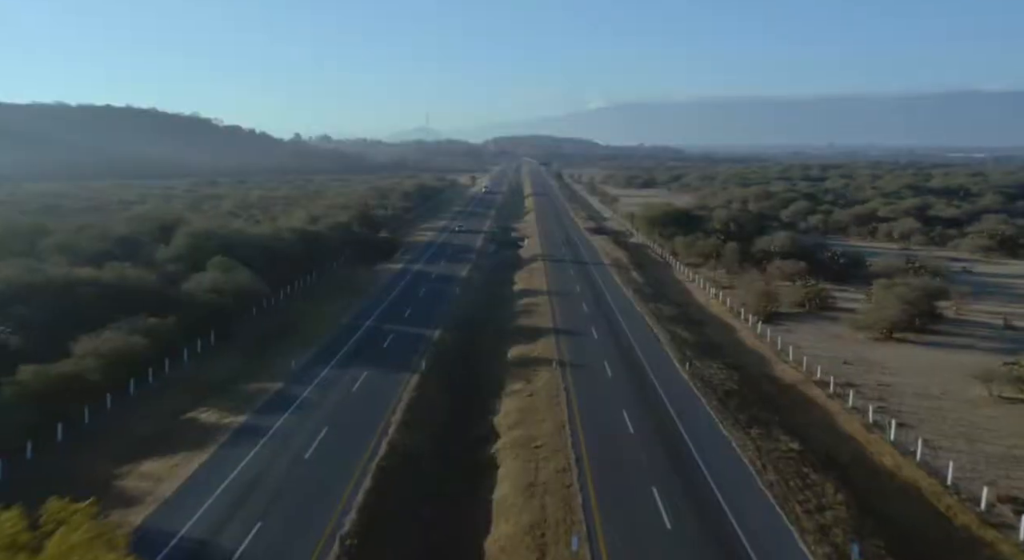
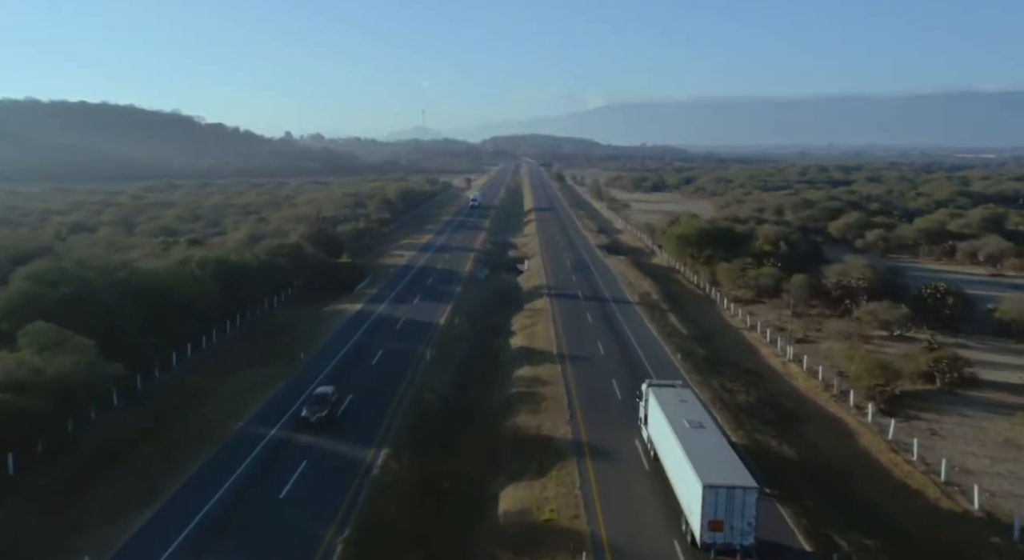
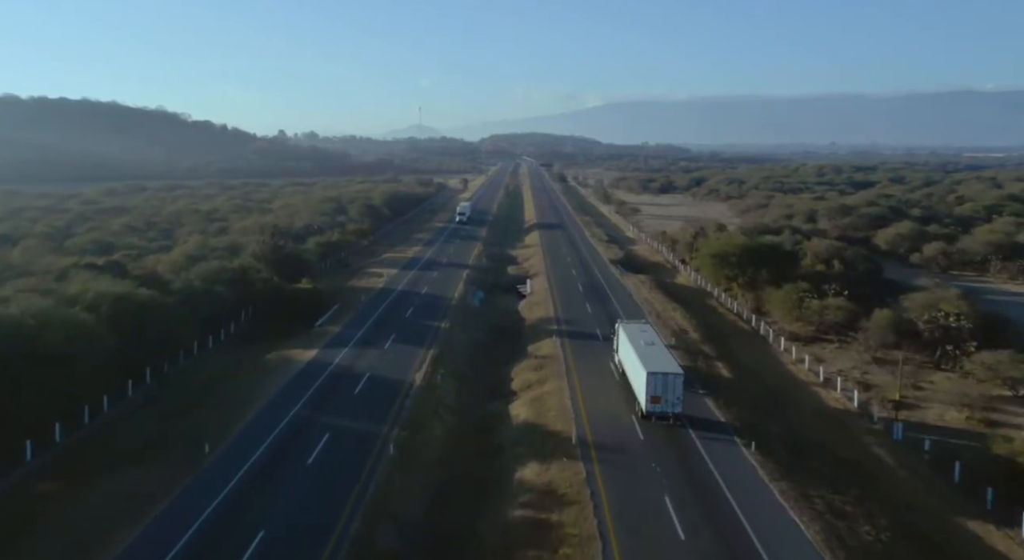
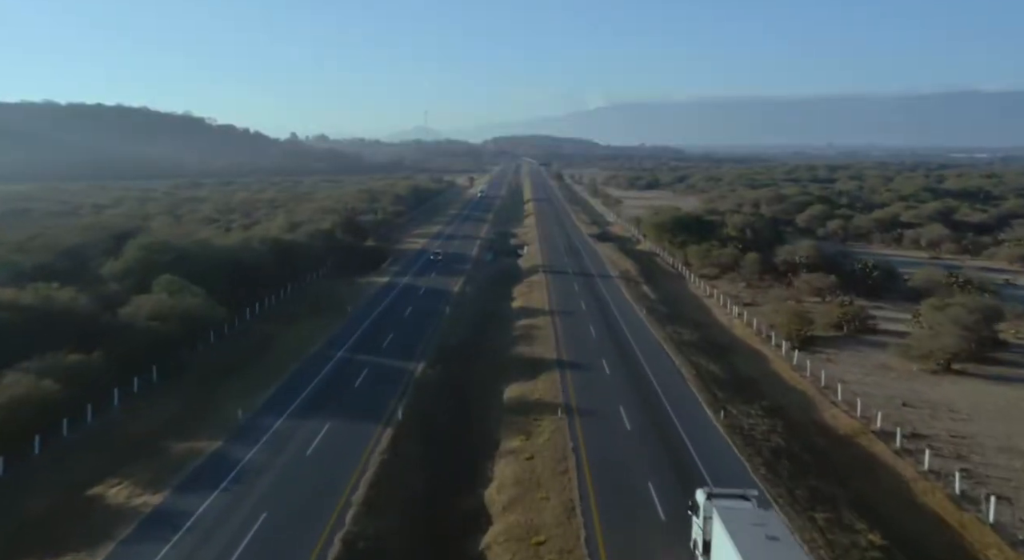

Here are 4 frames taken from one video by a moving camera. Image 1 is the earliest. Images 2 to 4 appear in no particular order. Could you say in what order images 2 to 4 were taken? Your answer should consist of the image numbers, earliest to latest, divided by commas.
4, 2, 3
